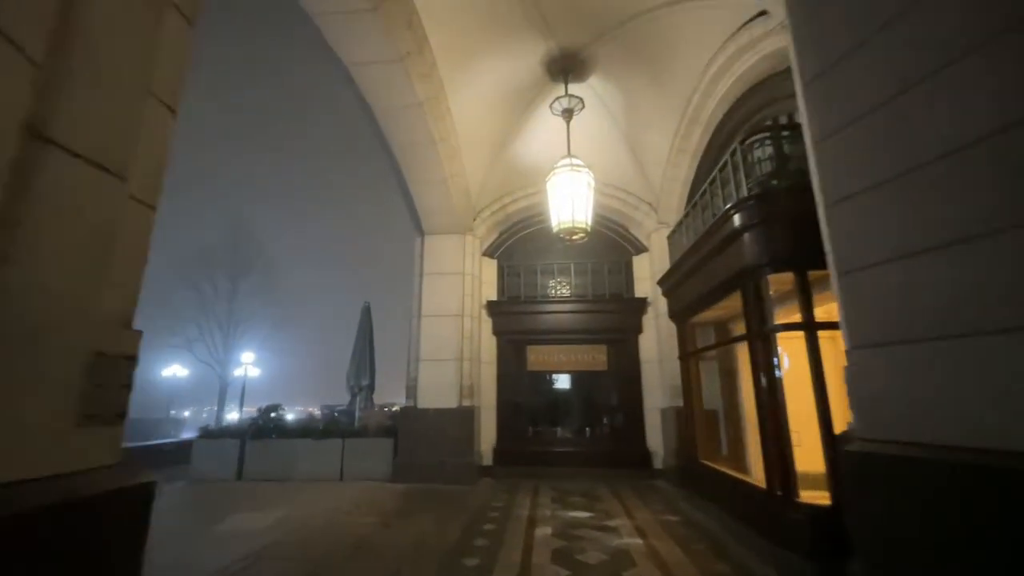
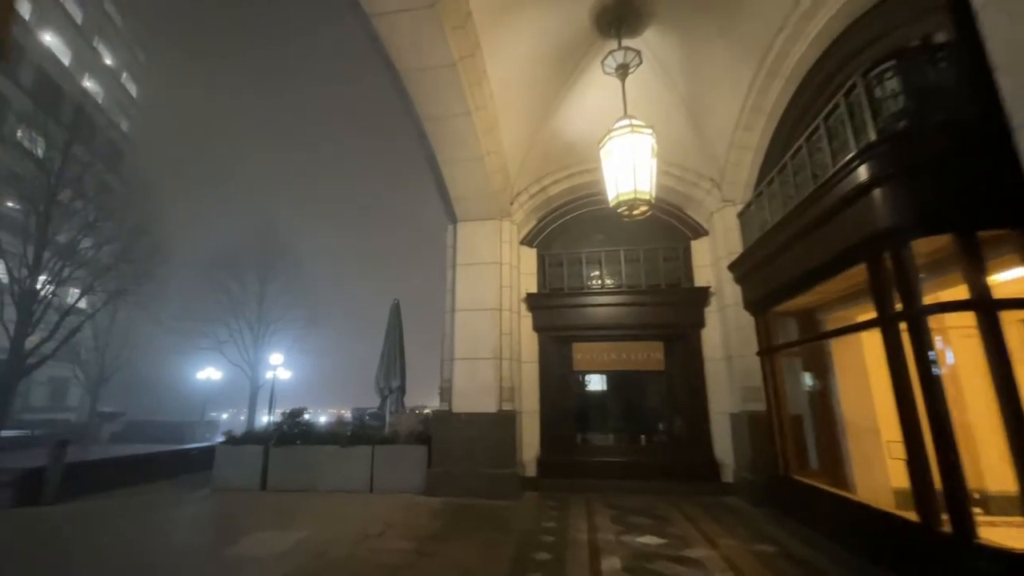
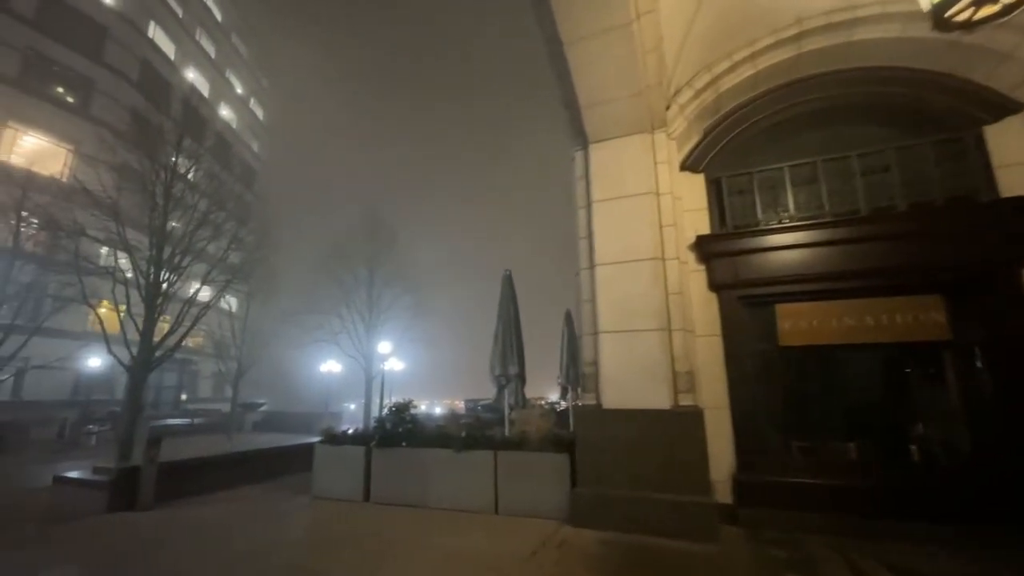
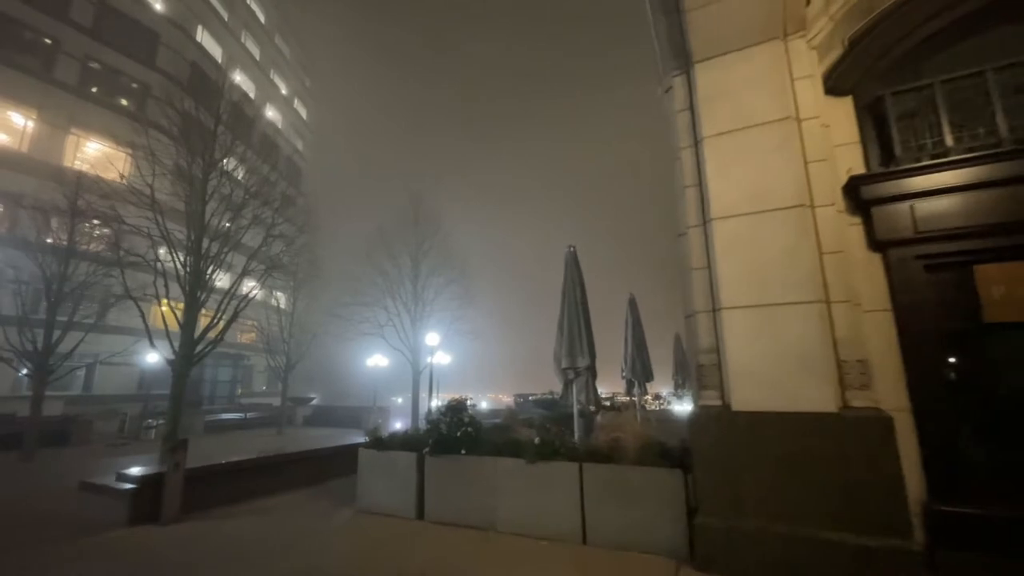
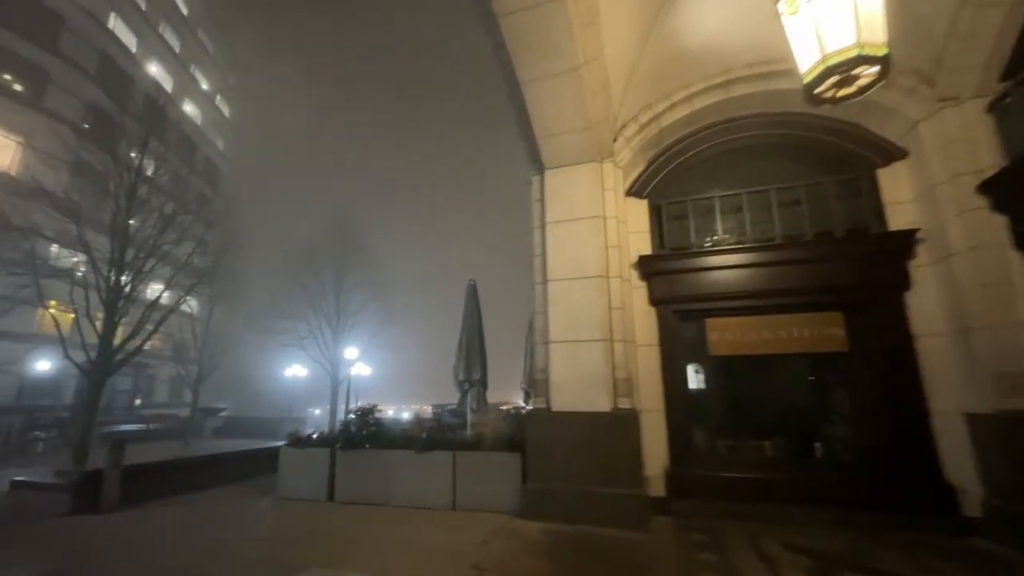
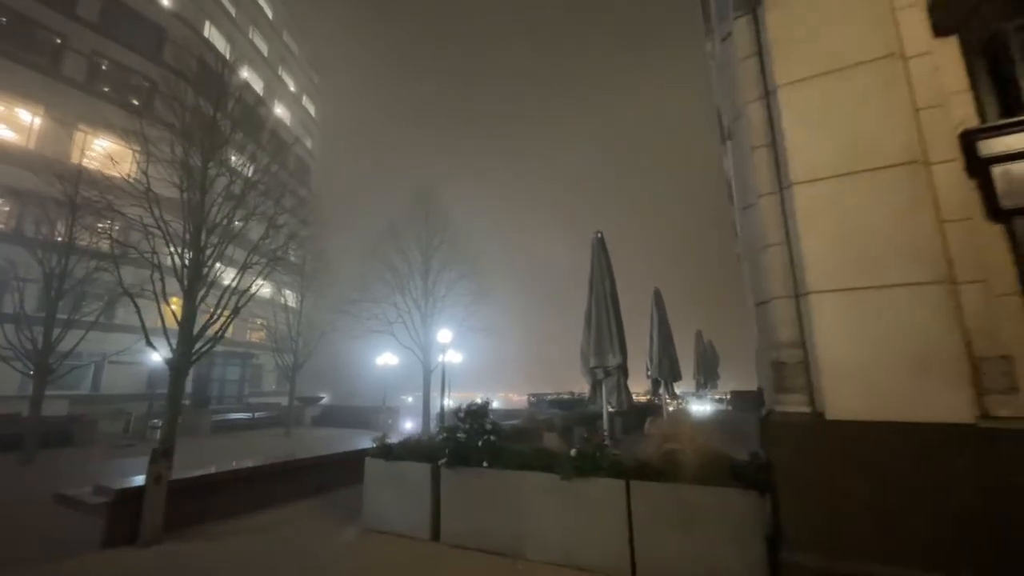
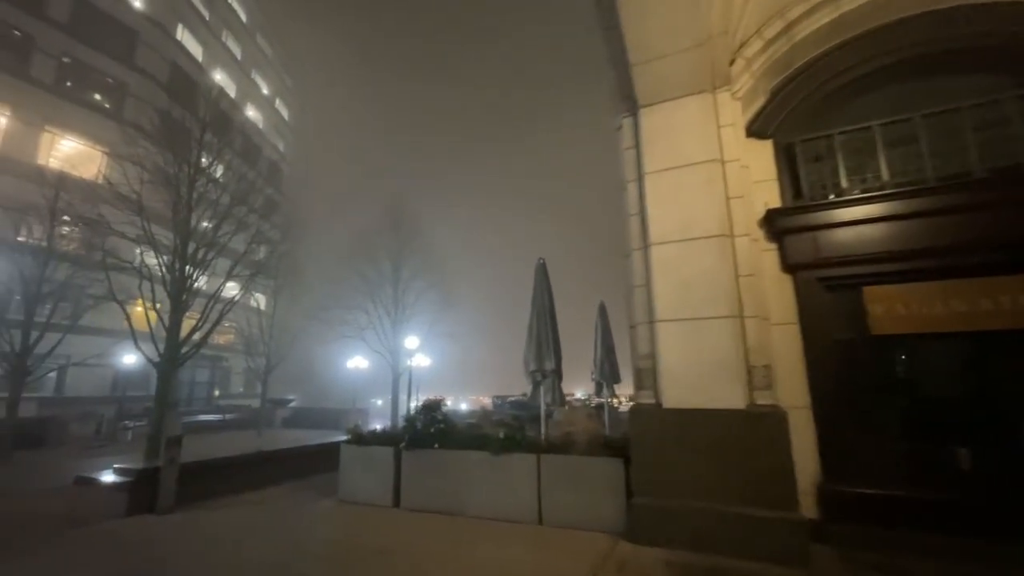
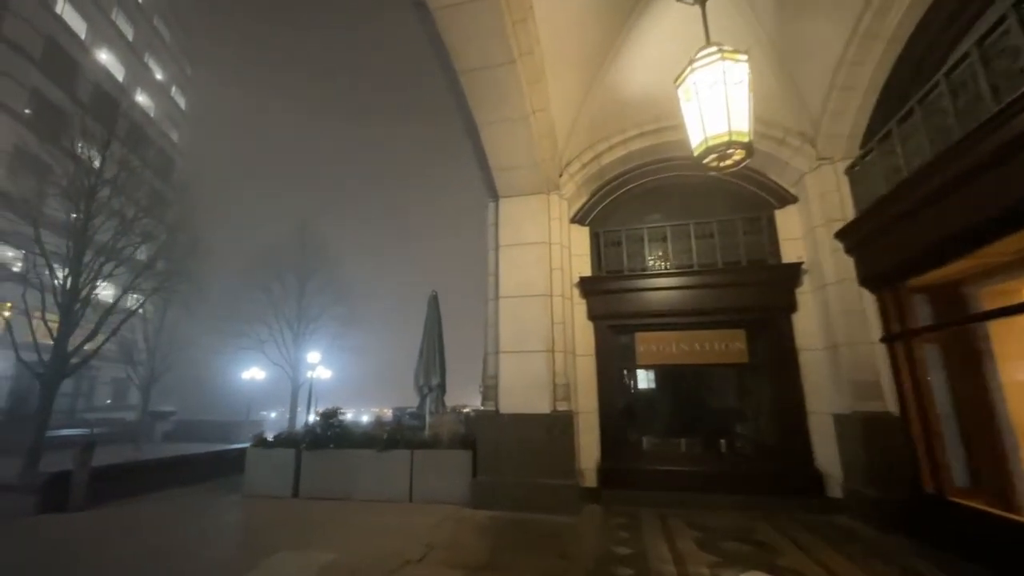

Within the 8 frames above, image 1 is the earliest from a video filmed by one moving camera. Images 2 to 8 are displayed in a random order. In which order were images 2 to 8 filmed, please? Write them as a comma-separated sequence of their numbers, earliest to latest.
2, 8, 5, 3, 7, 4, 6
